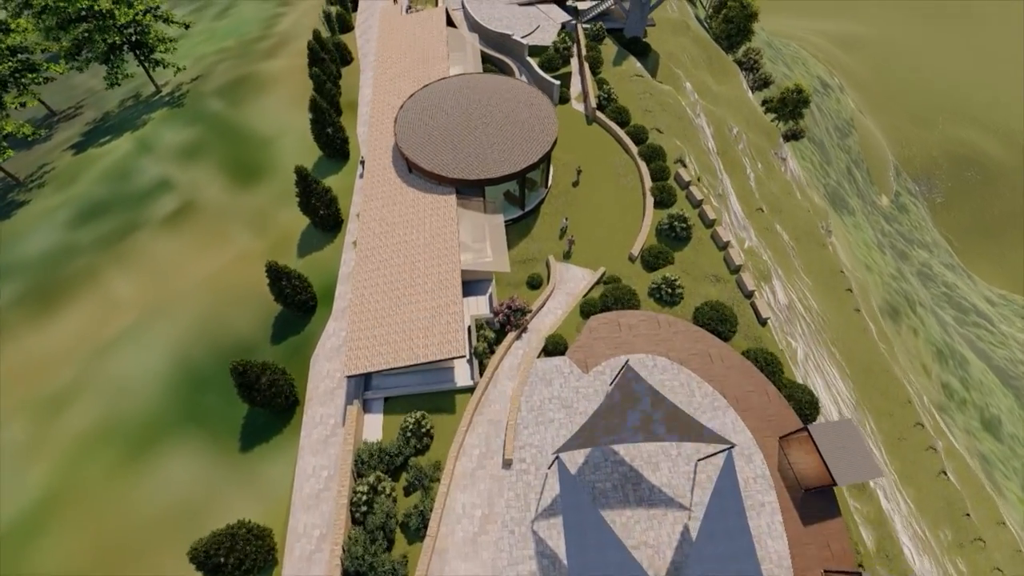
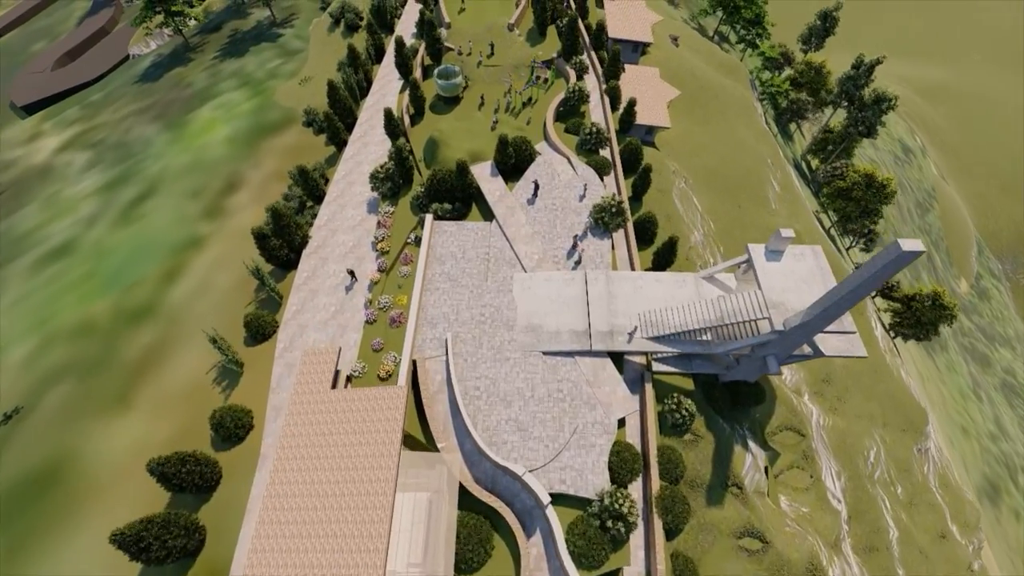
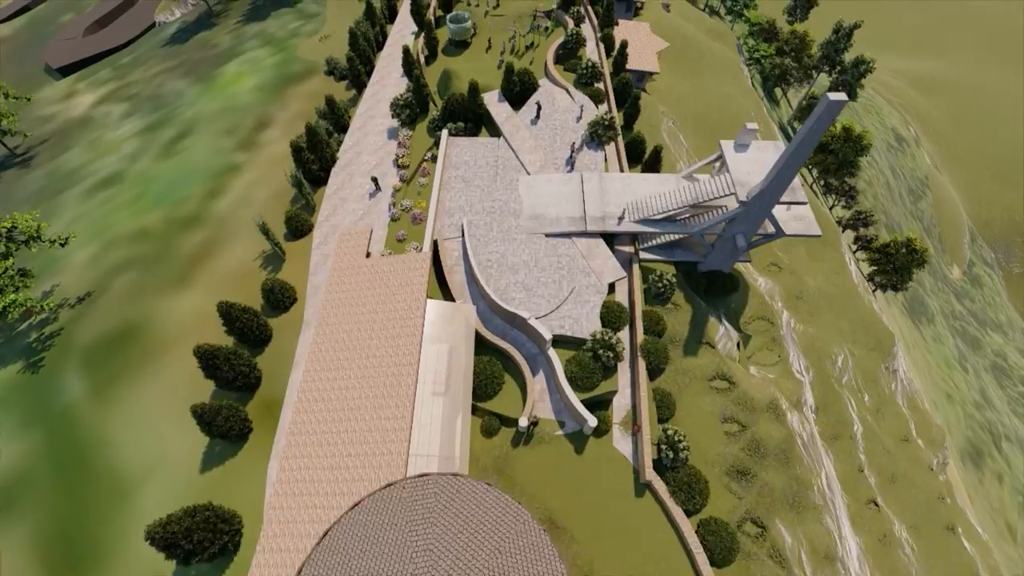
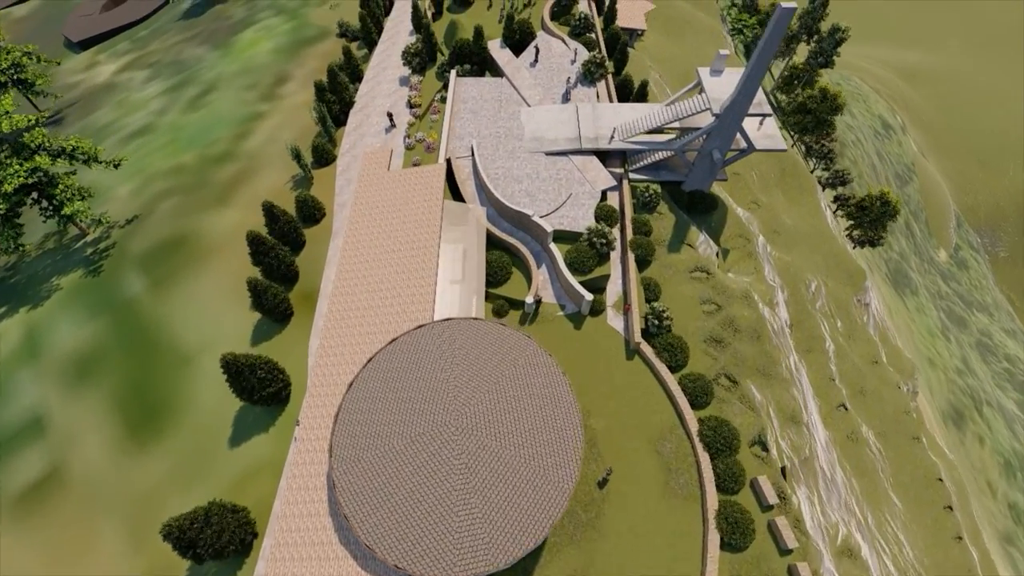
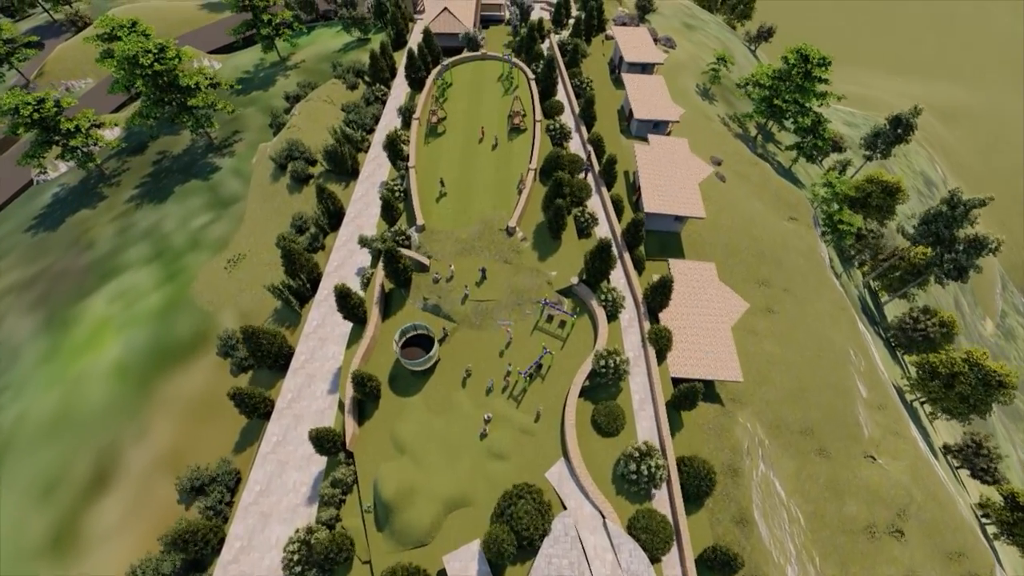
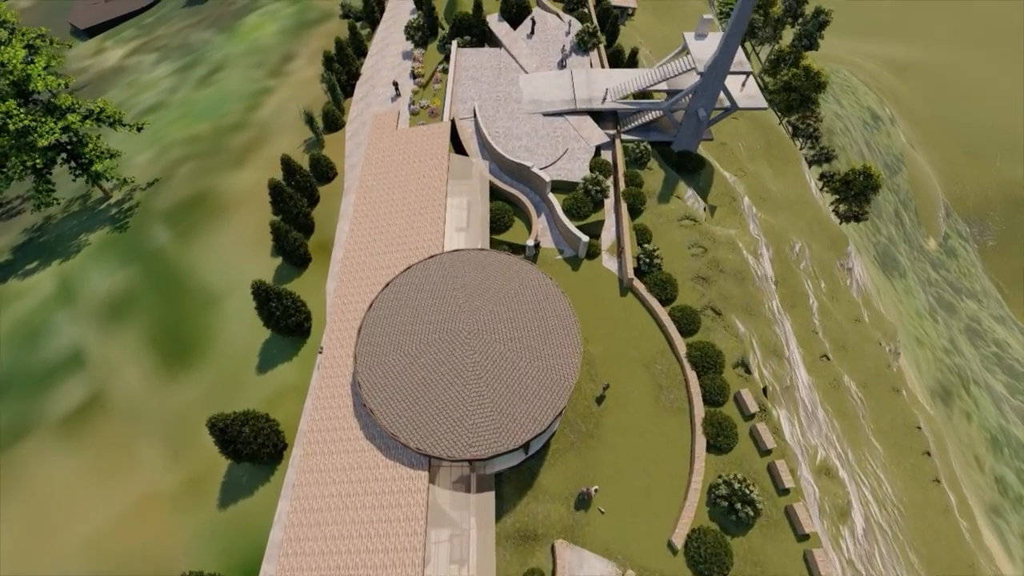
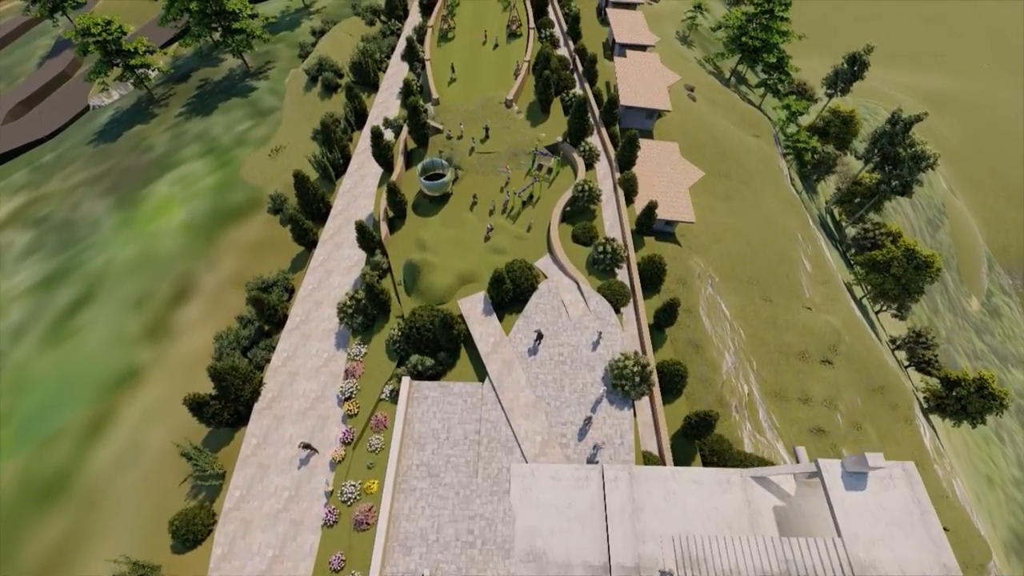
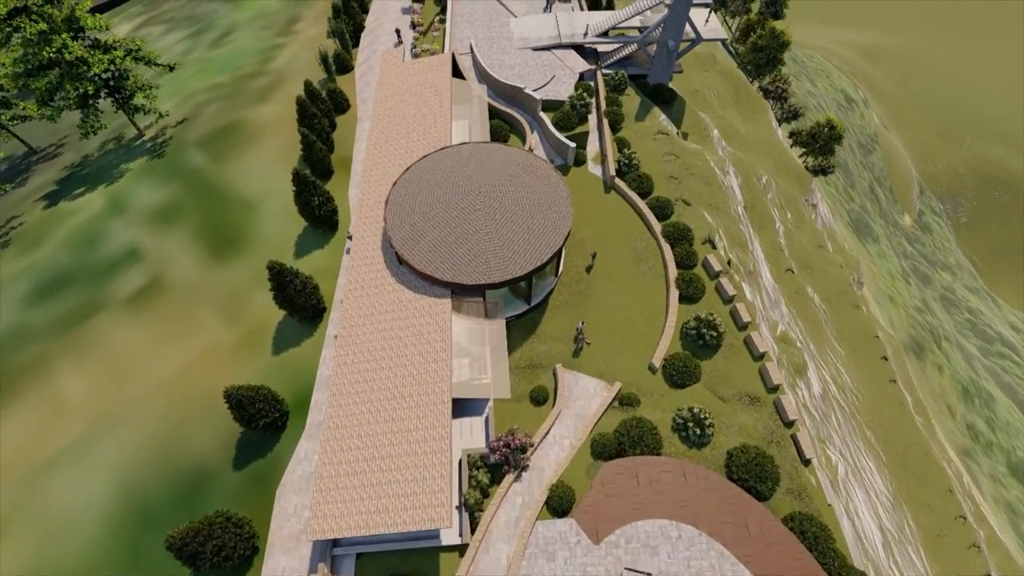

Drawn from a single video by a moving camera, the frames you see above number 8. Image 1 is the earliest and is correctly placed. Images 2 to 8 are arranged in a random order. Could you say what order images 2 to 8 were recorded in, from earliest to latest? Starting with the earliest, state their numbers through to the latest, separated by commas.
8, 6, 4, 3, 2, 7, 5
